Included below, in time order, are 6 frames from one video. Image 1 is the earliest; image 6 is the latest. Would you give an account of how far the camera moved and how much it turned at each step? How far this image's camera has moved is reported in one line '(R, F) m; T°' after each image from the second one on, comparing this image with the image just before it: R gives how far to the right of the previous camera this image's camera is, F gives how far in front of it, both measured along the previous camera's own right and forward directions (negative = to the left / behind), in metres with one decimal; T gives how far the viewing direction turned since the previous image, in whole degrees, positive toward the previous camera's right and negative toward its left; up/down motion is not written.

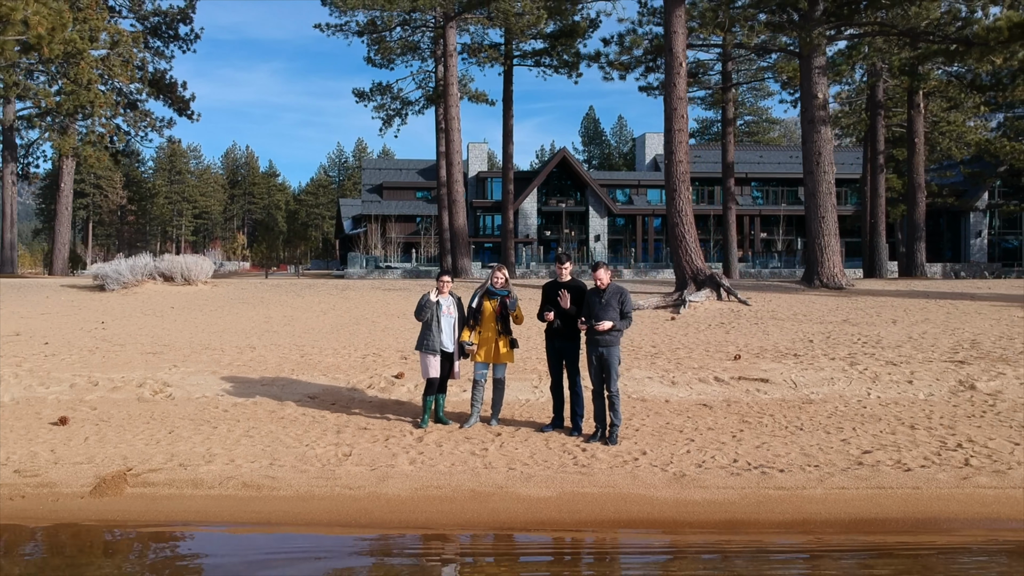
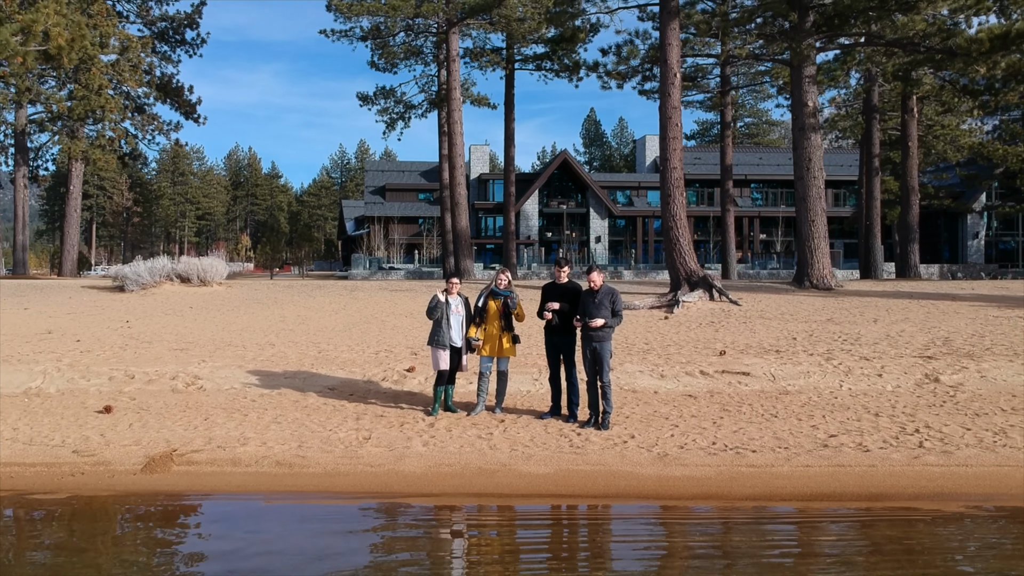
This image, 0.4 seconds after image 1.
(0.0, -0.9) m; 0°
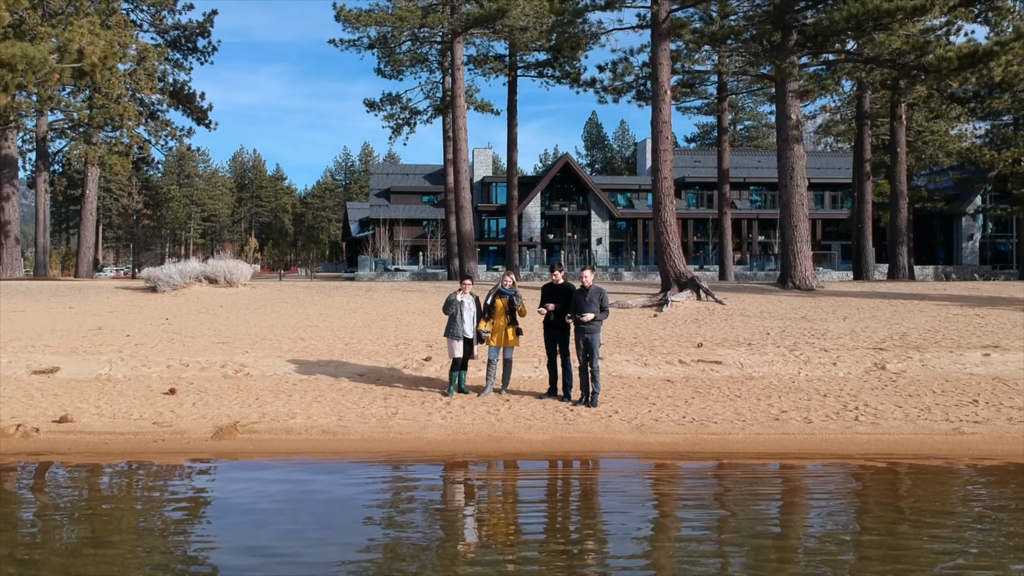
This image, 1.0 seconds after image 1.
(0.0, -1.6) m; 0°
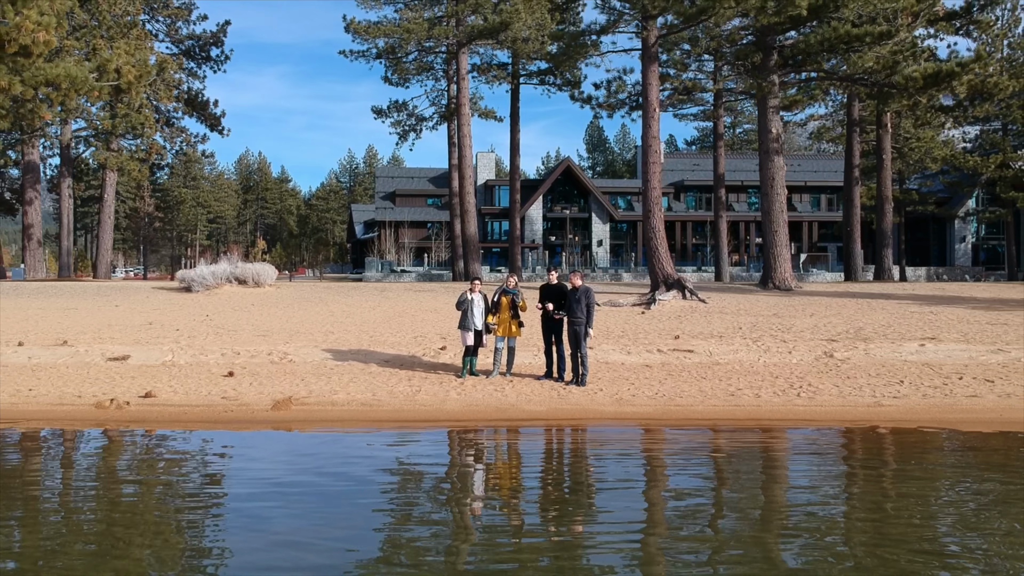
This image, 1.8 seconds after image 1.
(0.0, -2.1) m; 0°
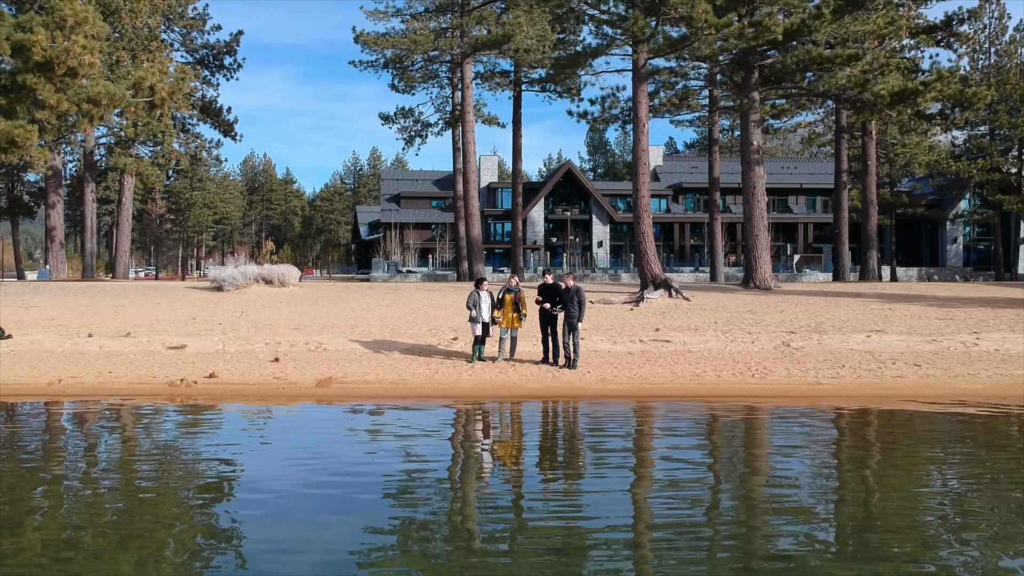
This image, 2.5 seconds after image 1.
(0.0, -2.3) m; 0°
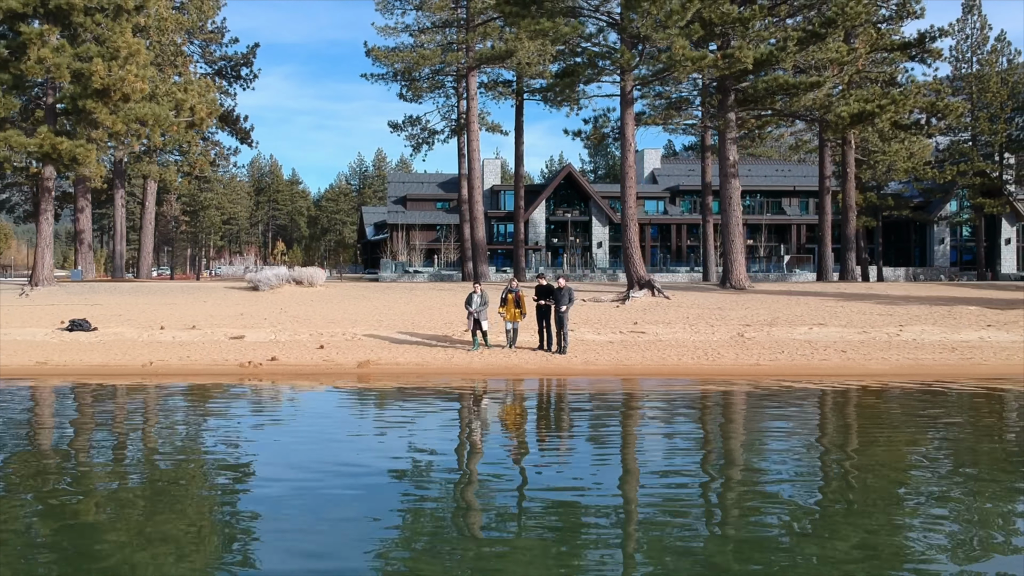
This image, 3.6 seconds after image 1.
(0.0, -3.4) m; 0°
